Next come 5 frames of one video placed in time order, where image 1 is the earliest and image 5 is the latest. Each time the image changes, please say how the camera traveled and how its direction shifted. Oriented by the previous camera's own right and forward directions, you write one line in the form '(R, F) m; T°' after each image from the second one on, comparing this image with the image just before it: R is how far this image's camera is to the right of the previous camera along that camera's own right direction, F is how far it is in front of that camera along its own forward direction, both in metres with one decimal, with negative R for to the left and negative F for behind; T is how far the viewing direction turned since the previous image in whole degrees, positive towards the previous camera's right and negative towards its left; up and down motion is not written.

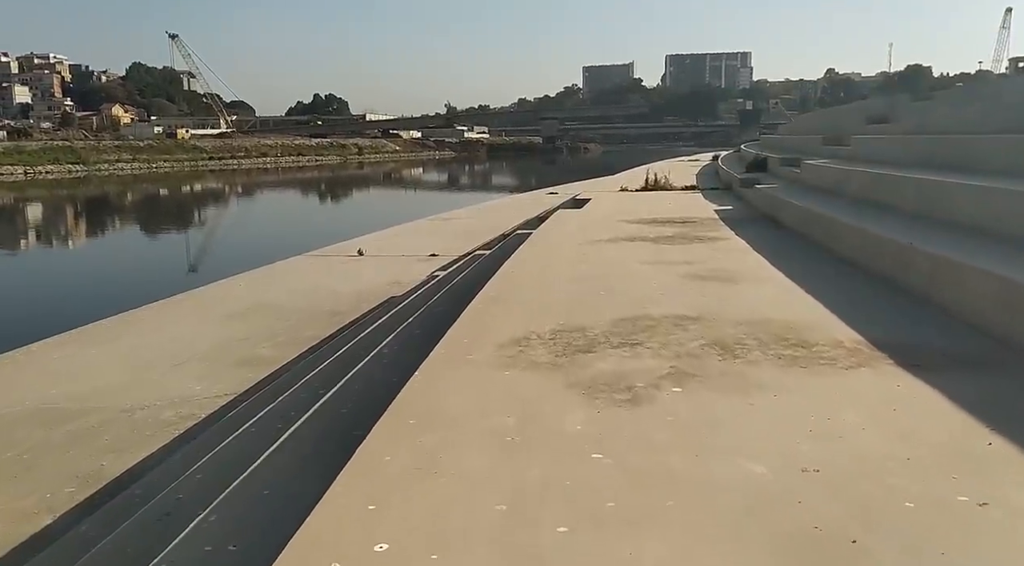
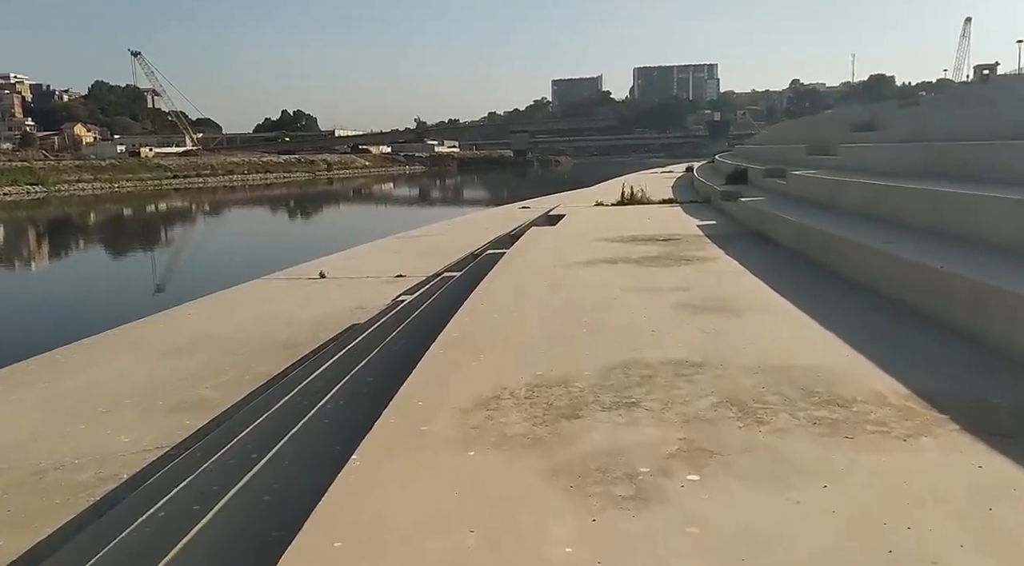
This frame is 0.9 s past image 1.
(0.0, +0.7) m; +2°
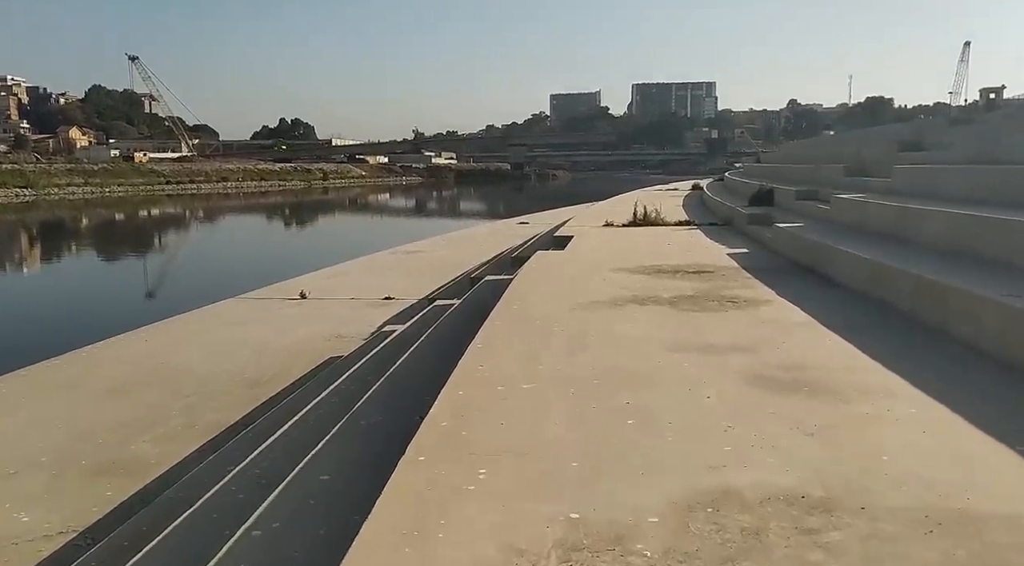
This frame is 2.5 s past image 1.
(-0.1, +1.1) m; 0°
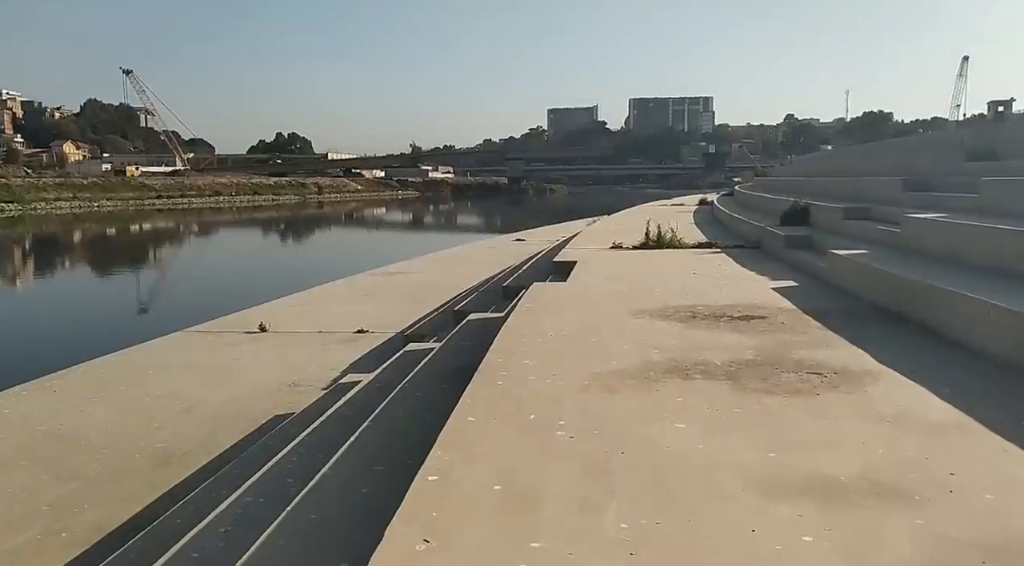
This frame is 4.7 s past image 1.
(+0.1, +1.6) m; 0°
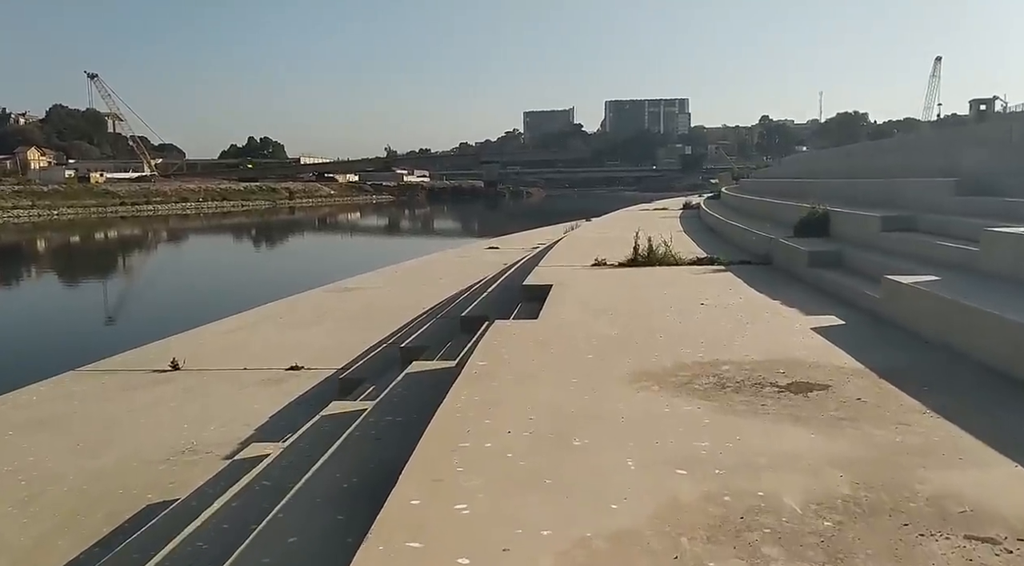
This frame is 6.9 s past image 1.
(+0.2, +1.6) m; +2°
